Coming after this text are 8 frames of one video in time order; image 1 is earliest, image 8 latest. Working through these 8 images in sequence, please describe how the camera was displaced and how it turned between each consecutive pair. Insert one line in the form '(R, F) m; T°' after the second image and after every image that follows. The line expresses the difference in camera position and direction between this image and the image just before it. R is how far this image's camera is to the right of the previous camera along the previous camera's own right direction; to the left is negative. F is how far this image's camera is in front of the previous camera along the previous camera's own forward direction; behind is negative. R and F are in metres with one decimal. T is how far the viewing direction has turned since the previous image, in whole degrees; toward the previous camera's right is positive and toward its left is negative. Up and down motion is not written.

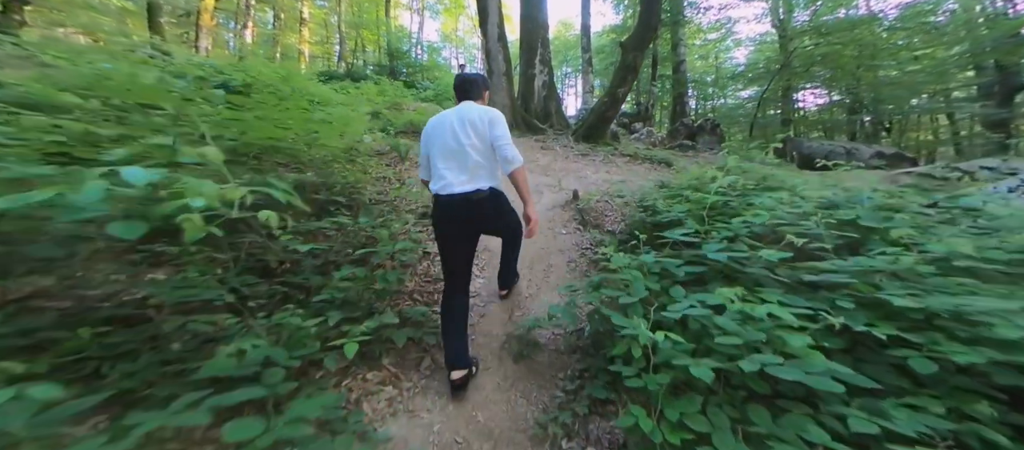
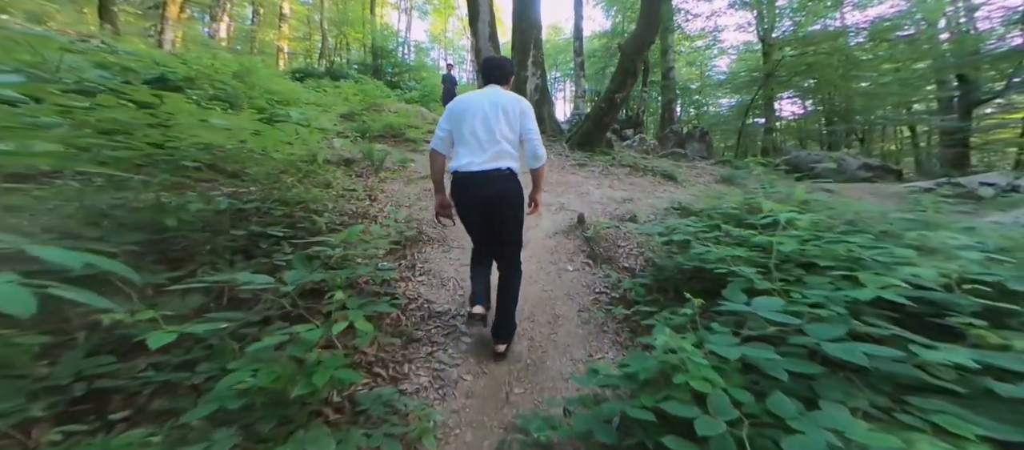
(-0.1, +0.9) m; +2°
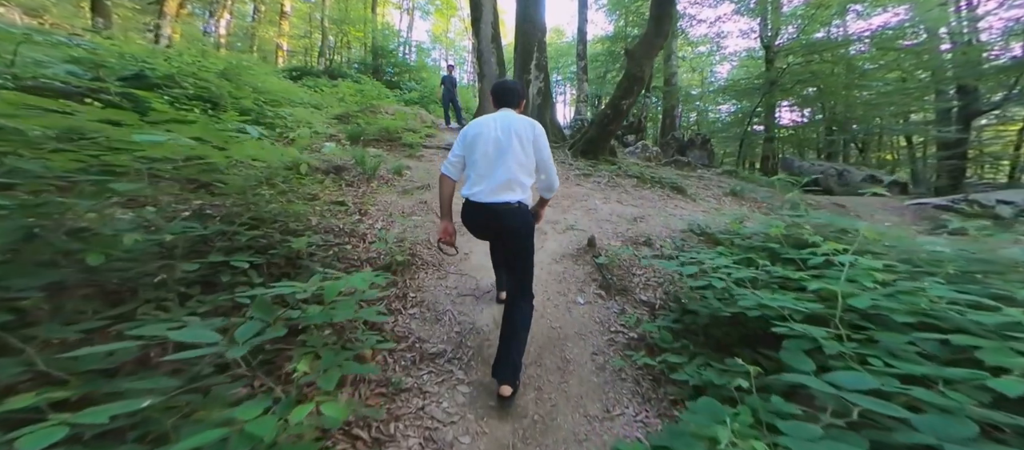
(-0.1, +0.4) m; 0°
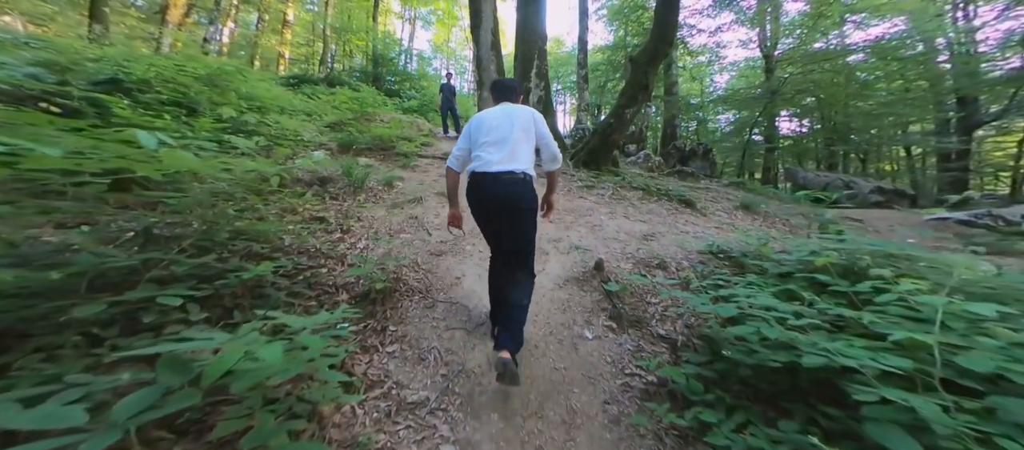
(0.0, +0.4) m; 0°
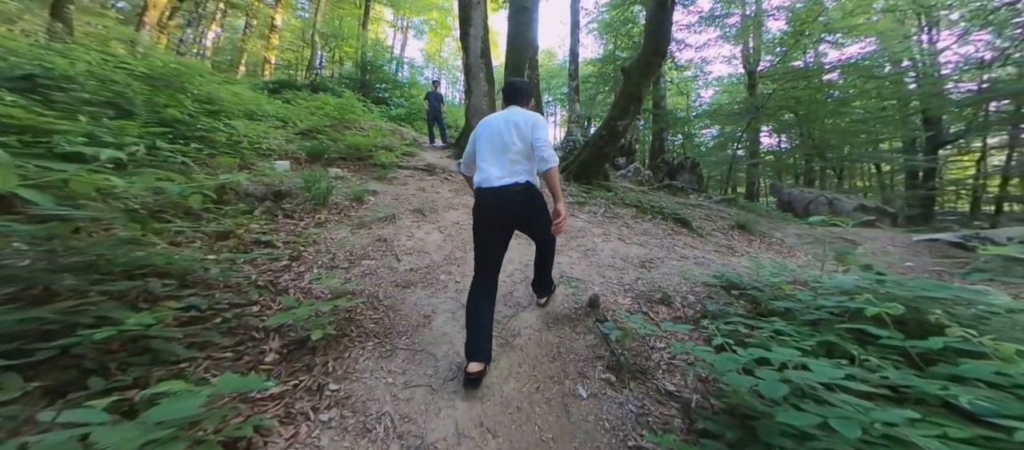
(+0.1, +0.5) m; +2°
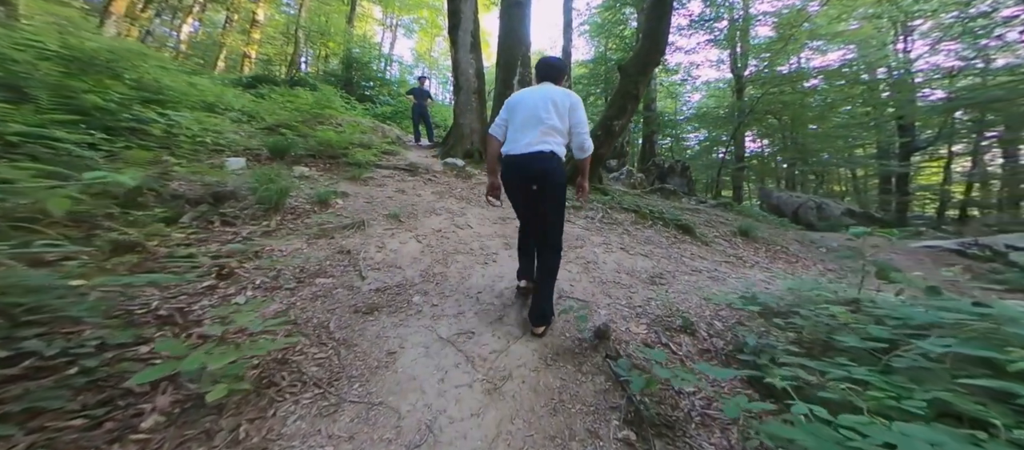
(0.0, +0.6) m; +2°
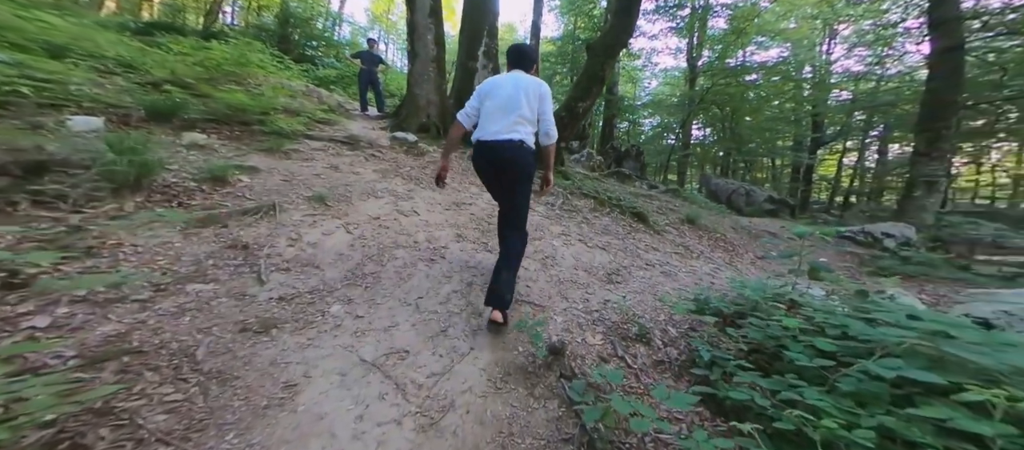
(+0.1, +0.4) m; +7°
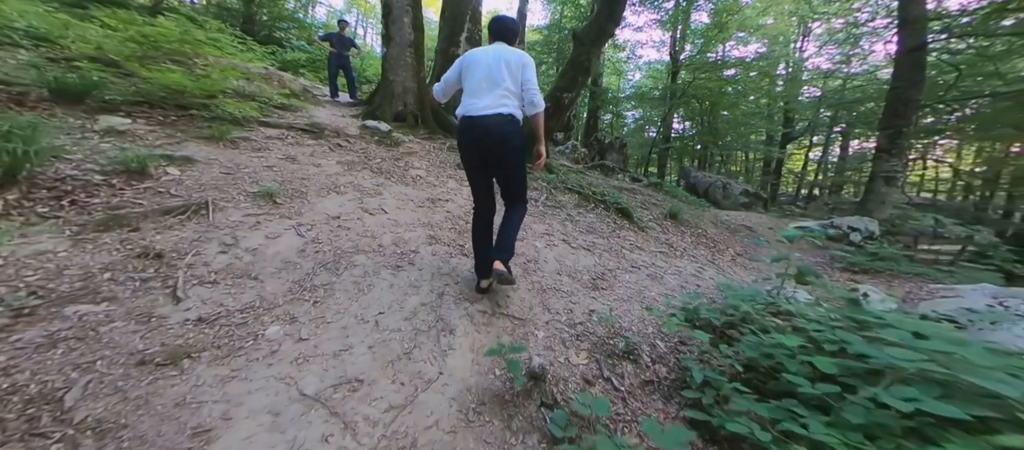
(0.0, +0.3) m; +3°
